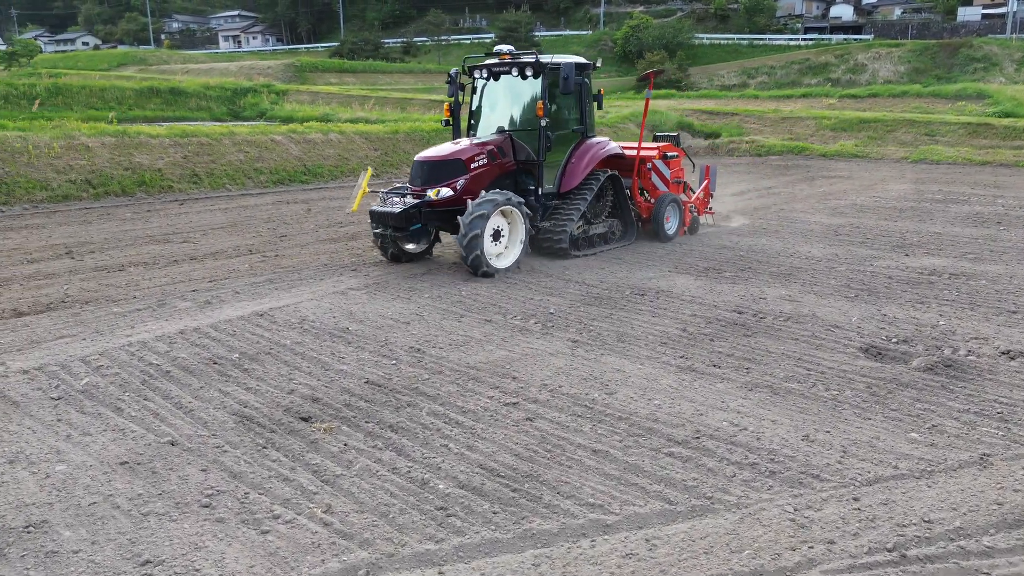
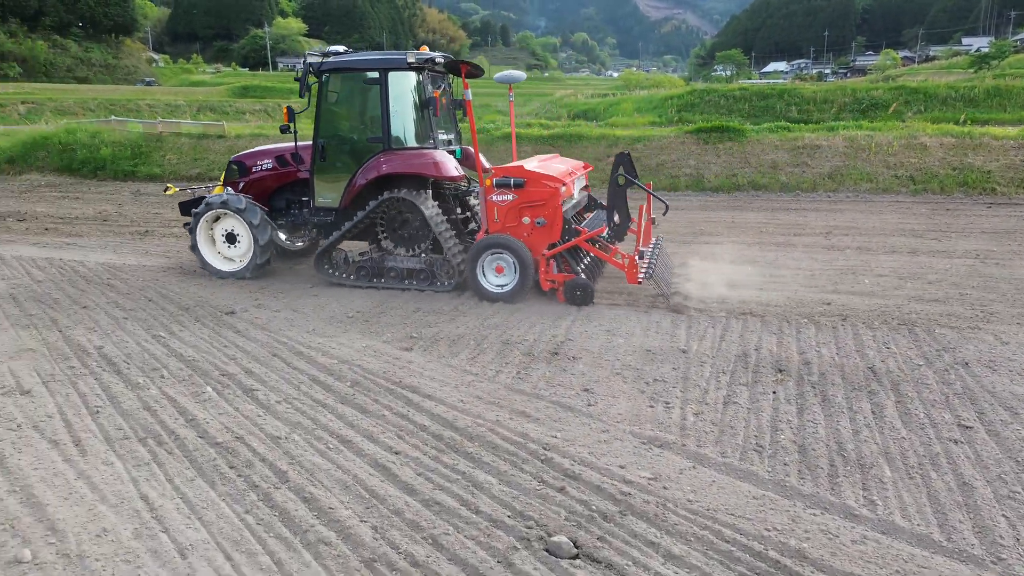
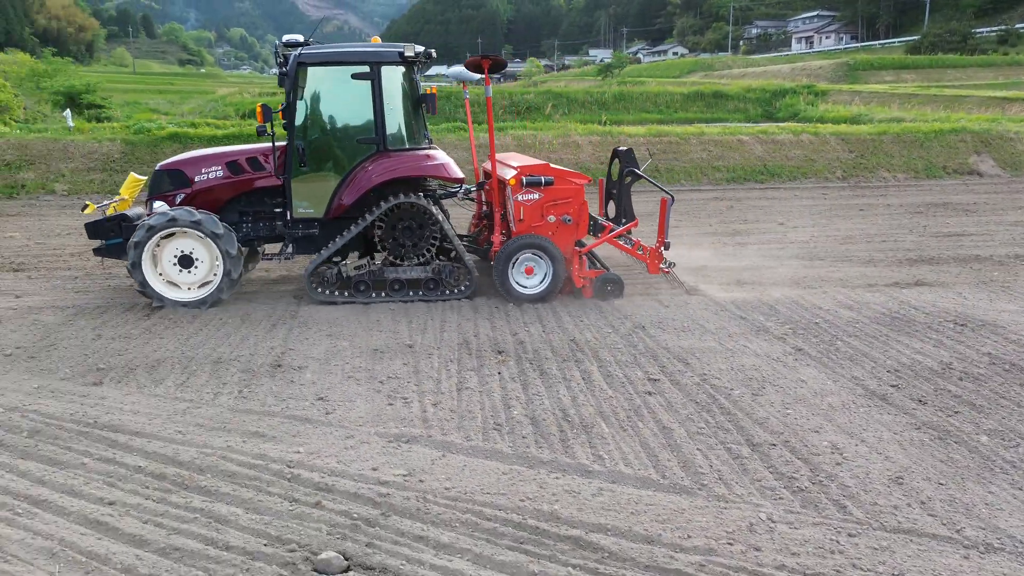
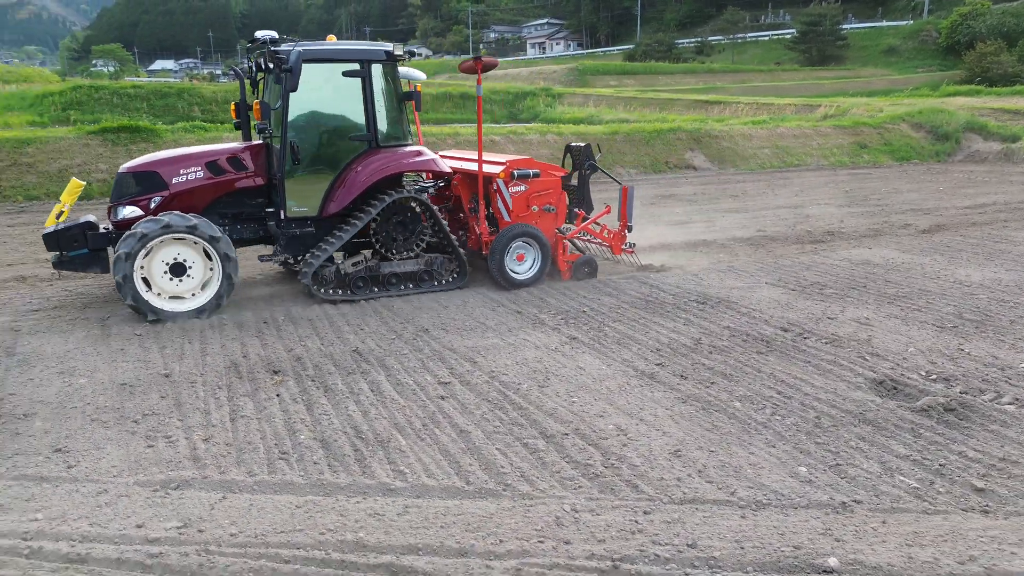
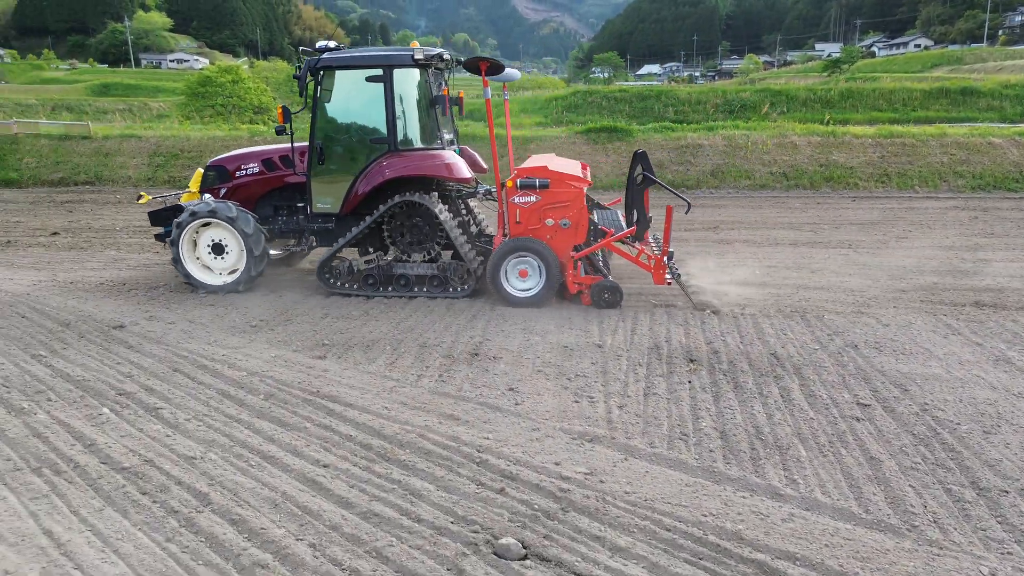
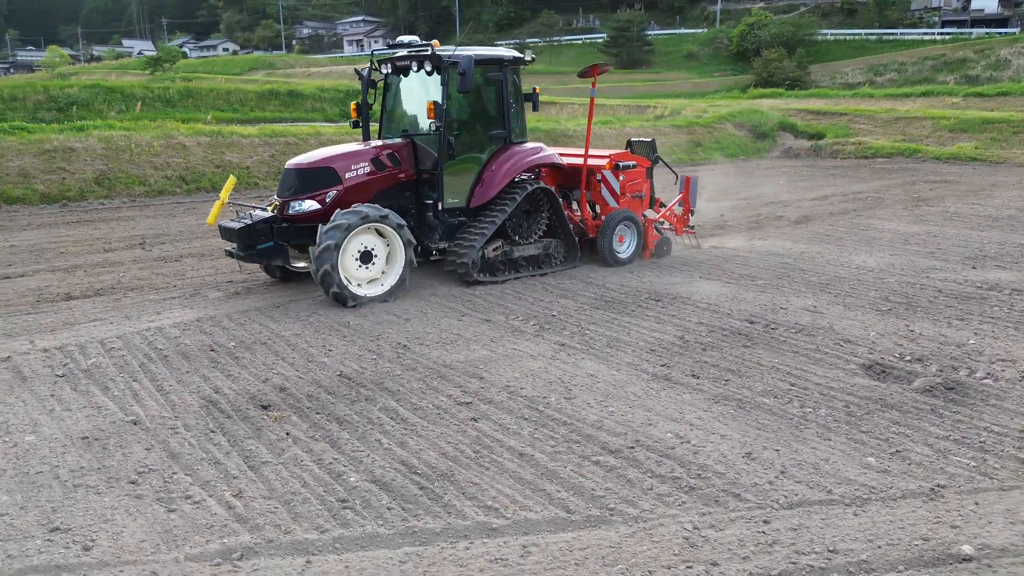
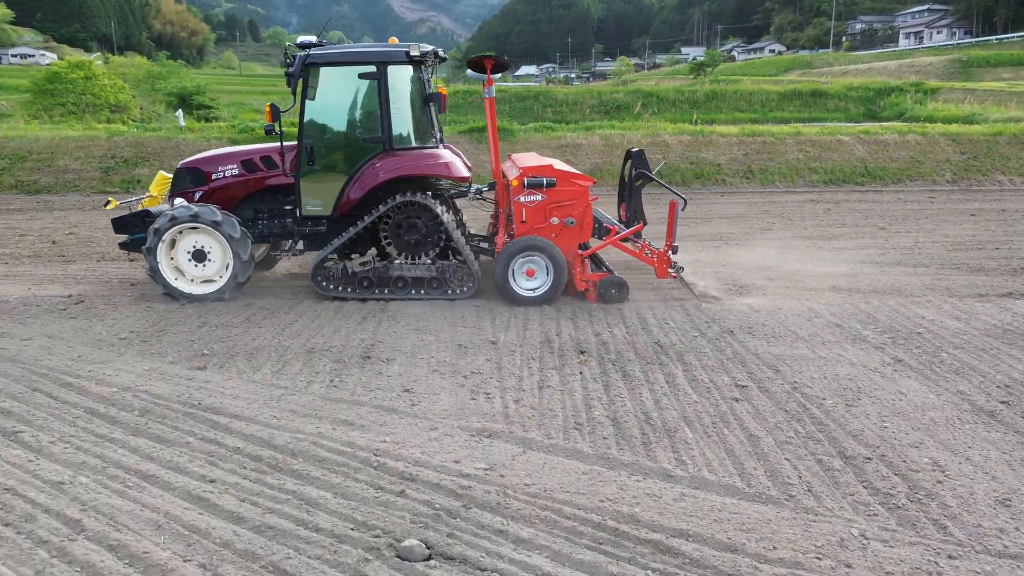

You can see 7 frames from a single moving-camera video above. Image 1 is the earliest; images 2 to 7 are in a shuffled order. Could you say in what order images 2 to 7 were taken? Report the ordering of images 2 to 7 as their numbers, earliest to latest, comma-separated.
6, 4, 3, 7, 5, 2
